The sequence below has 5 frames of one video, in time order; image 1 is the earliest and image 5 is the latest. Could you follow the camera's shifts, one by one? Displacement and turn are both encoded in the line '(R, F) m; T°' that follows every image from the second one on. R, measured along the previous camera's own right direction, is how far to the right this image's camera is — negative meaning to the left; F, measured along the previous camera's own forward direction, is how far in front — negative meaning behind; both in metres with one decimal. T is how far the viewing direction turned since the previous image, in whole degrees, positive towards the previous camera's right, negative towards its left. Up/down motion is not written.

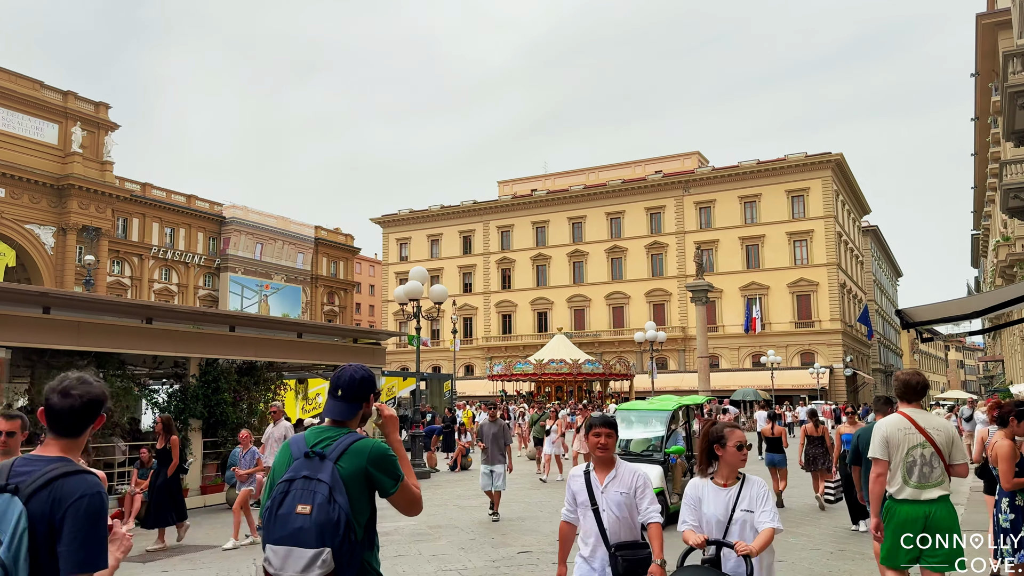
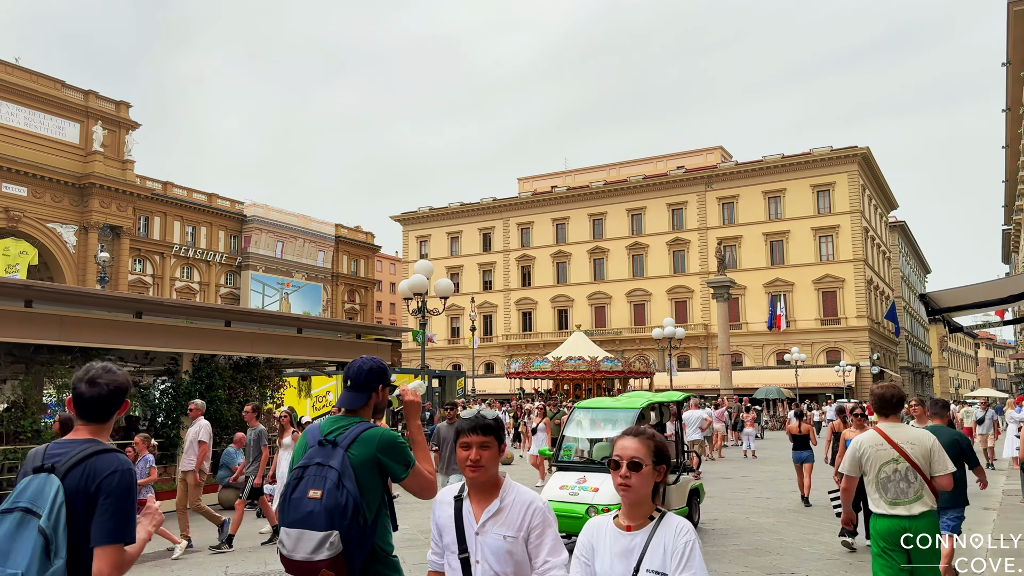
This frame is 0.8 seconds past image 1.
(+0.2, +0.5) m; -2°
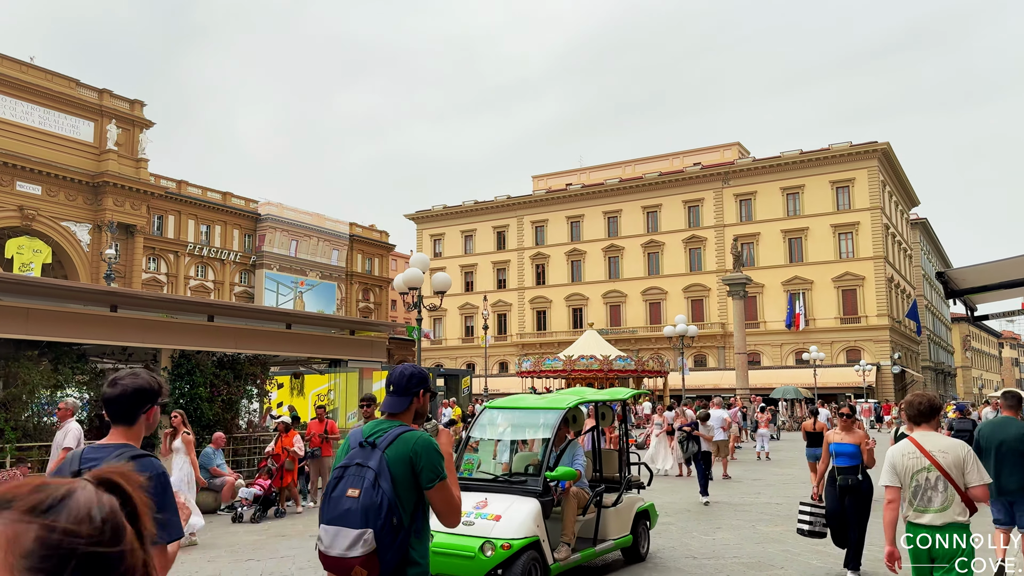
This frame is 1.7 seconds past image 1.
(+0.3, +0.5) m; -1°
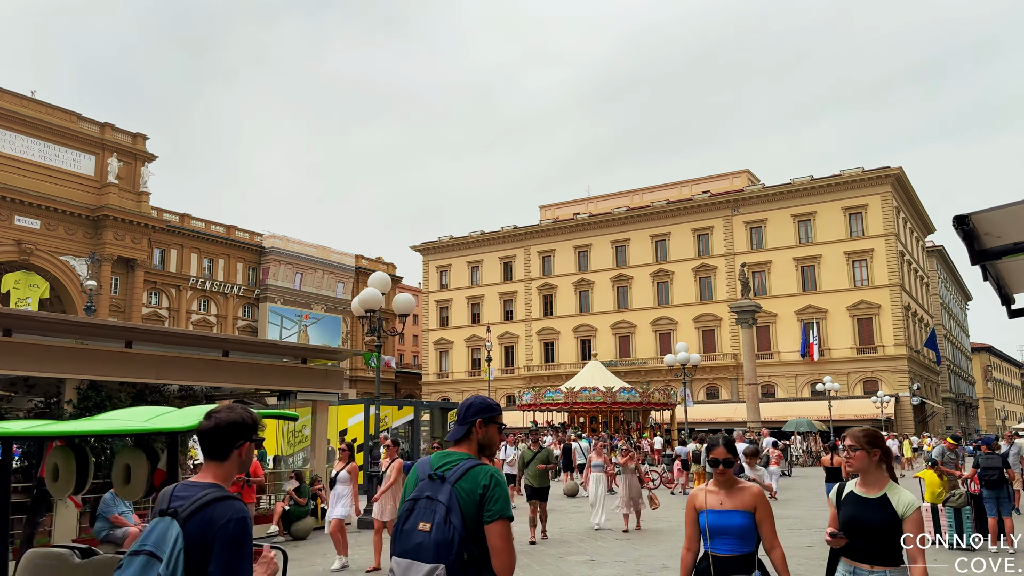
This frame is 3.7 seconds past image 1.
(+0.6, +1.2) m; -1°
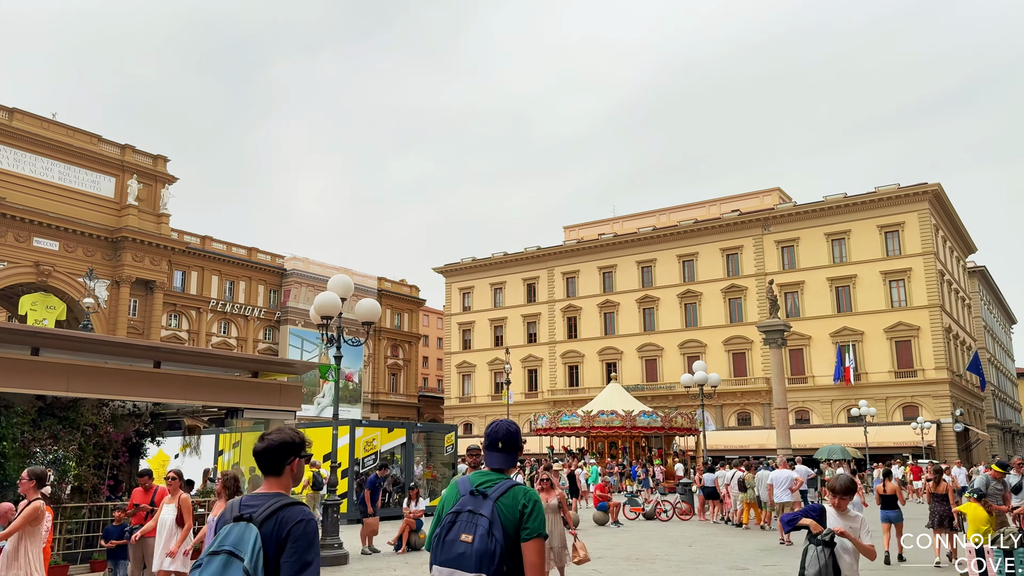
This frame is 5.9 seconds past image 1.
(+0.6, +1.3) m; -2°
